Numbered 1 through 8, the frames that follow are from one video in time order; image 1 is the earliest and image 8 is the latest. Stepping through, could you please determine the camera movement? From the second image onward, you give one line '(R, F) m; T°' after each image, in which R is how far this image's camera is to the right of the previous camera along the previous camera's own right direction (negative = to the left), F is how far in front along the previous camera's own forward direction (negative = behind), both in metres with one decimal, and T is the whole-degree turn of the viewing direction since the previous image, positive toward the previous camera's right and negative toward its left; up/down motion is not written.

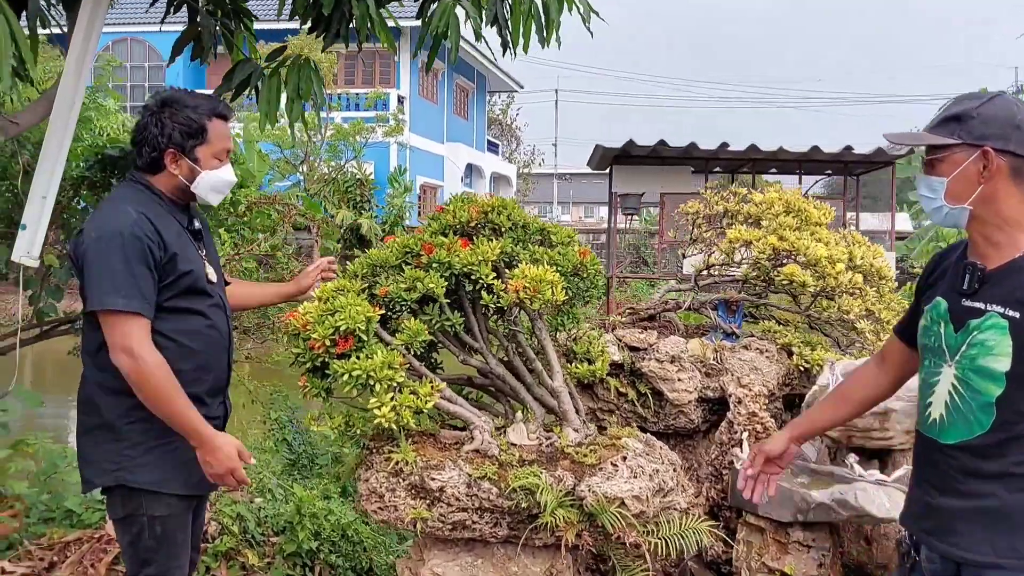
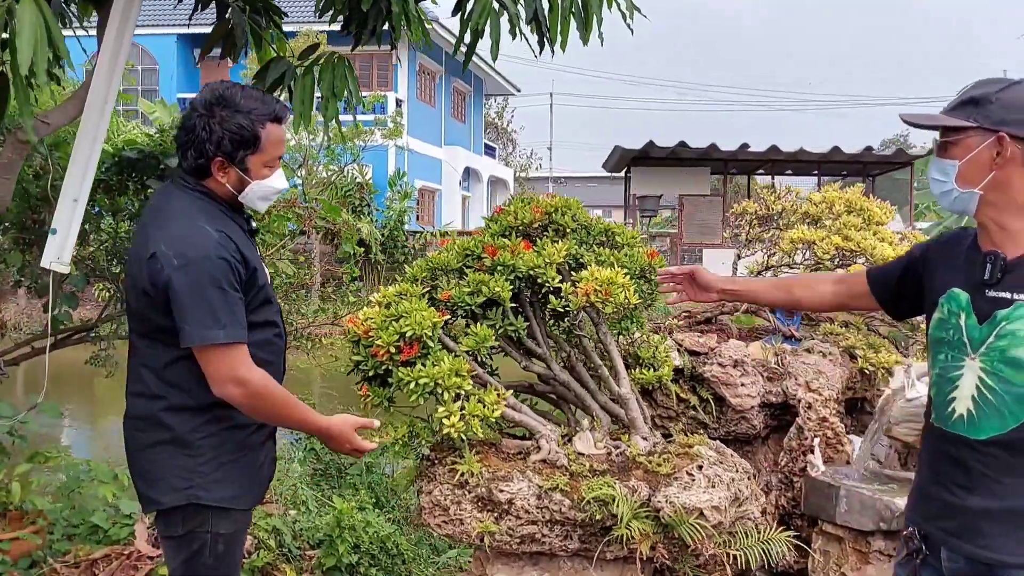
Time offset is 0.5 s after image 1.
(-0.4, +0.1) m; 0°
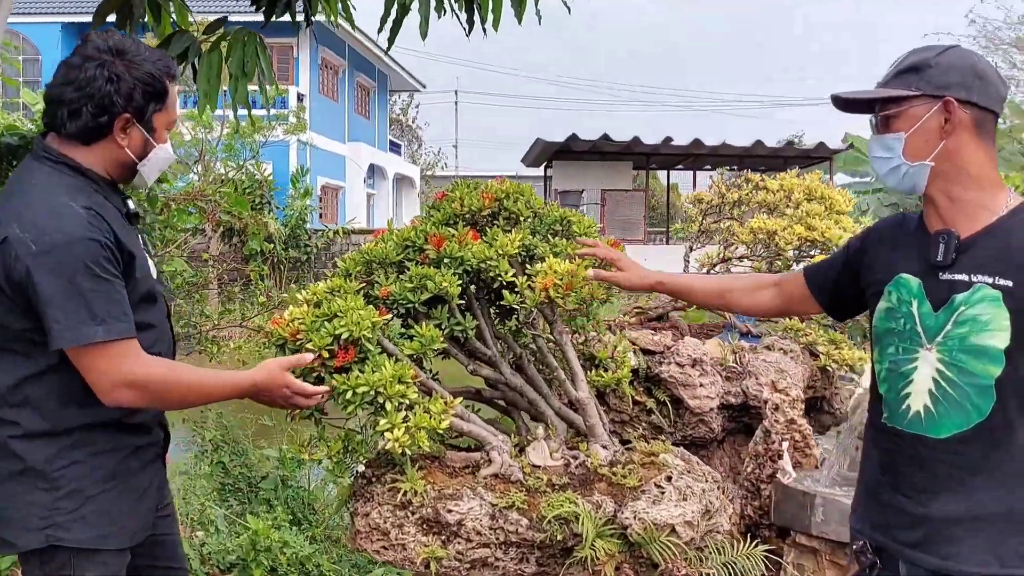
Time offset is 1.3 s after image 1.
(-0.2, +0.4) m; +7°
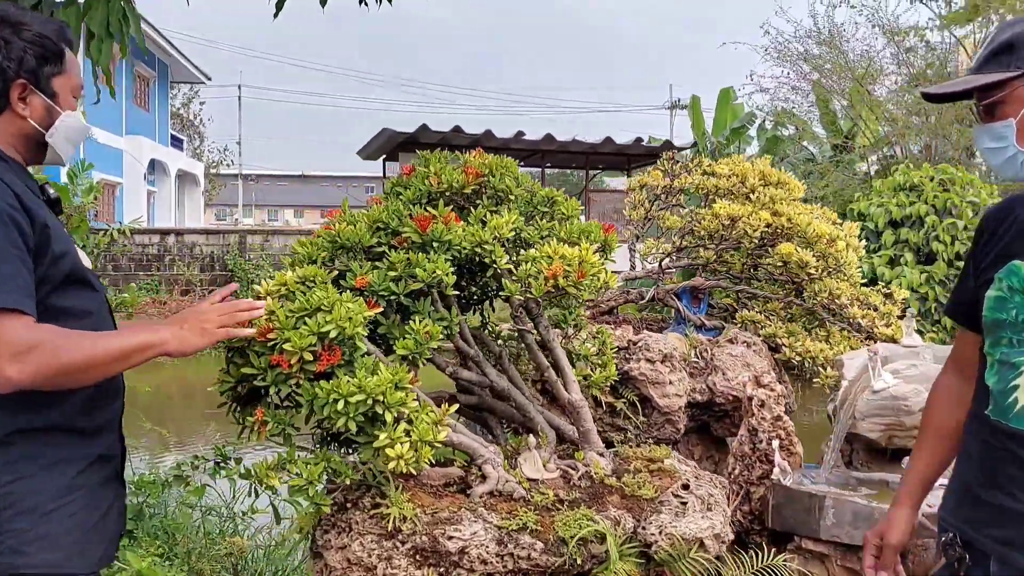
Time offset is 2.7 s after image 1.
(-0.7, +0.6) m; +14°
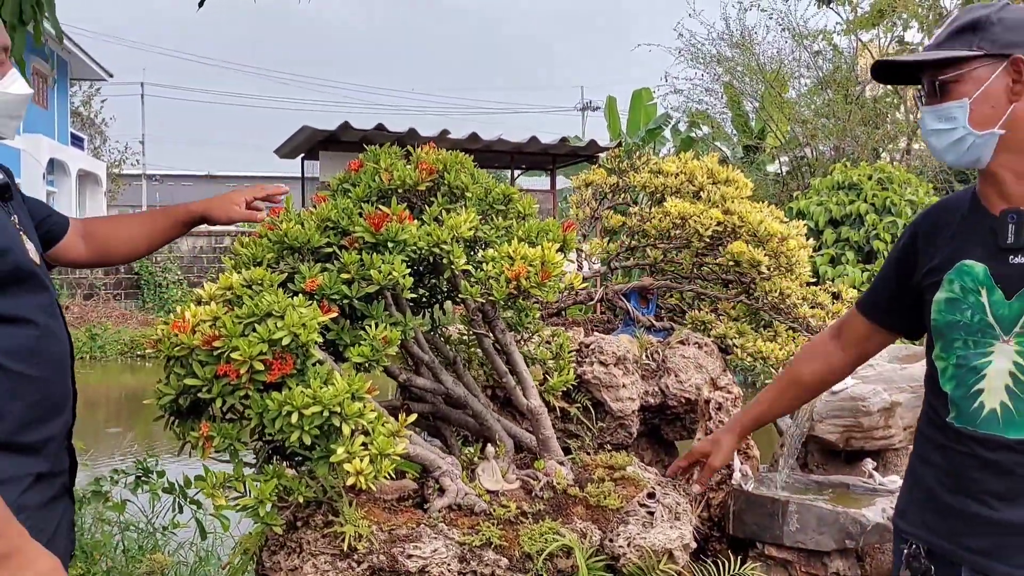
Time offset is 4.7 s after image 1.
(-0.2, +0.2) m; +6°
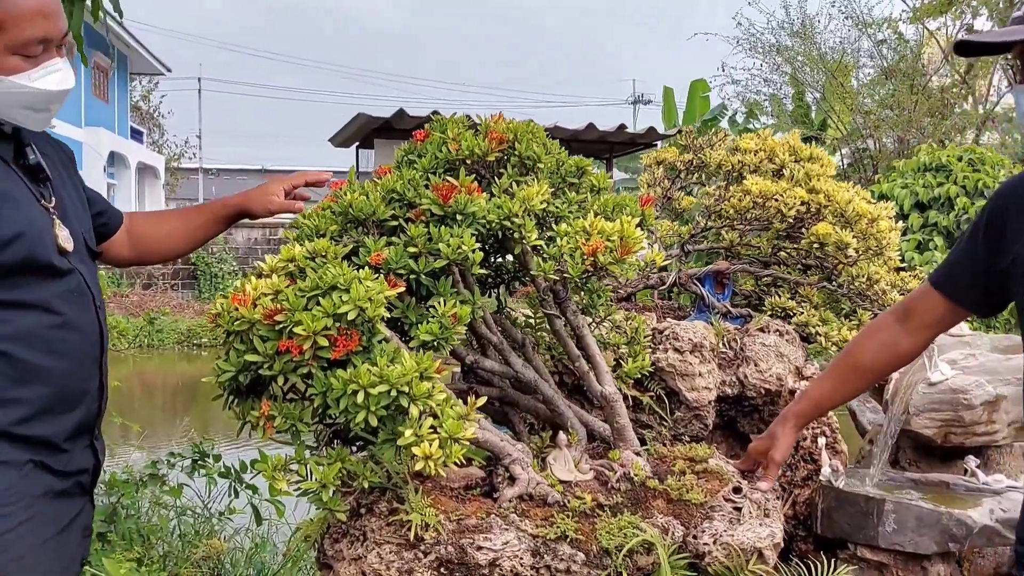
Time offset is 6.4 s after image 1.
(-0.1, +0.2) m; -3°
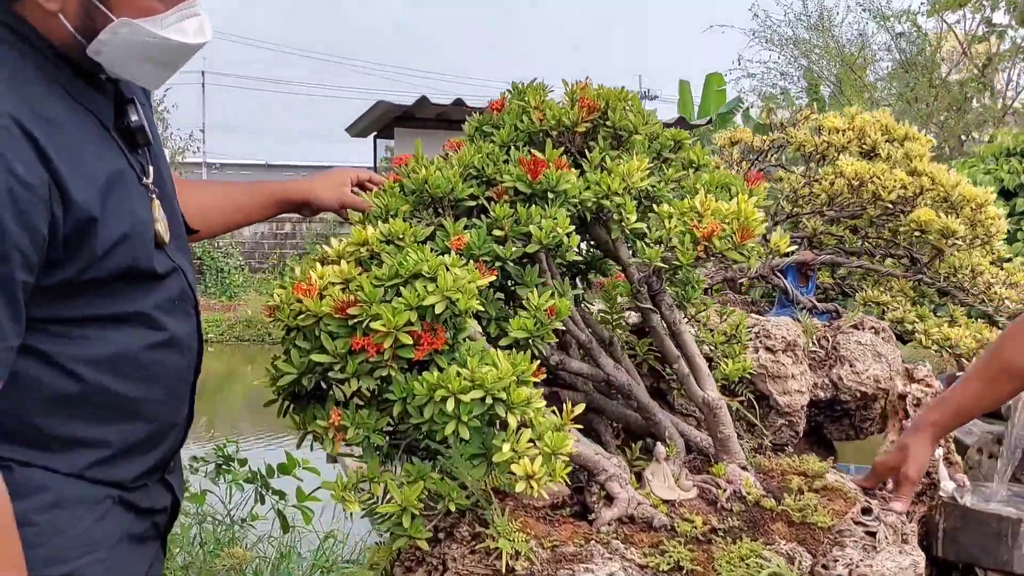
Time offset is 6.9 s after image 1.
(-0.3, +0.4) m; 0°
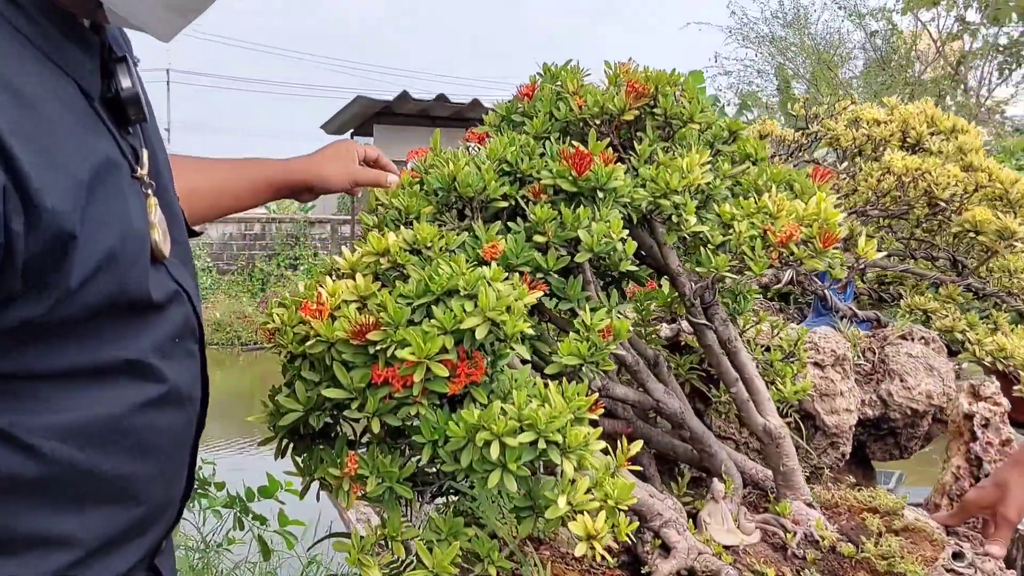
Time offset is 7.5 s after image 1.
(-0.2, +0.4) m; +2°
